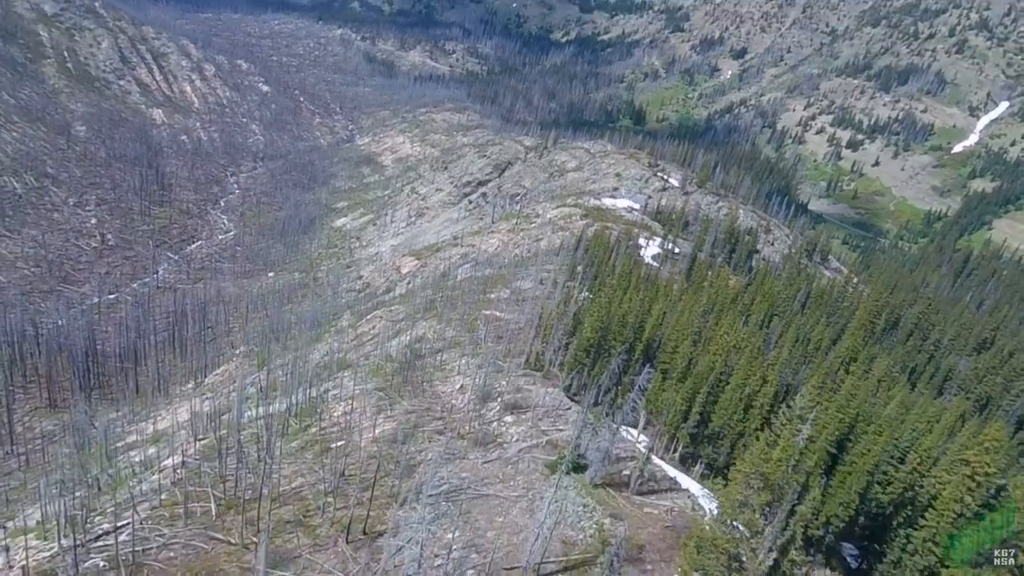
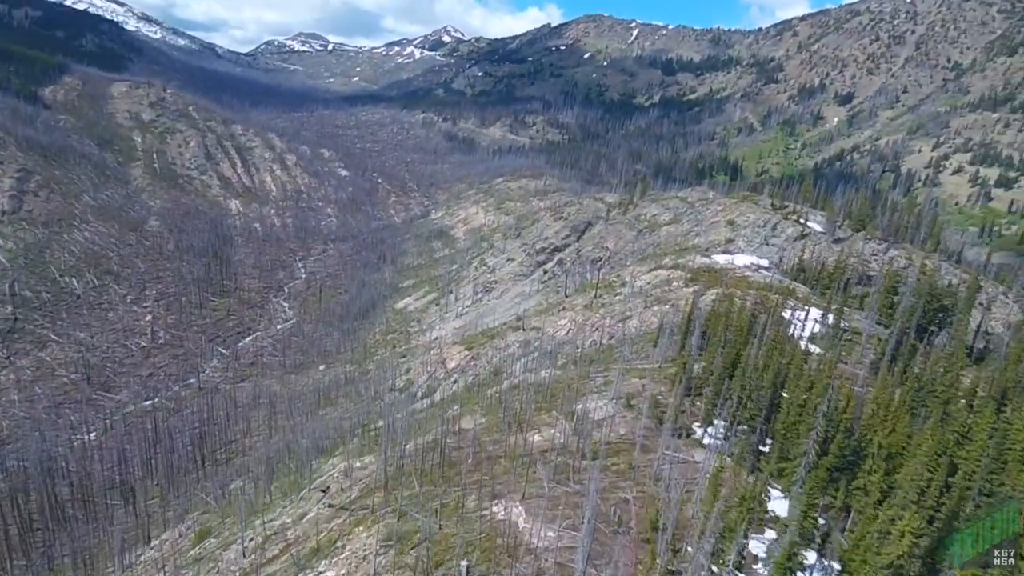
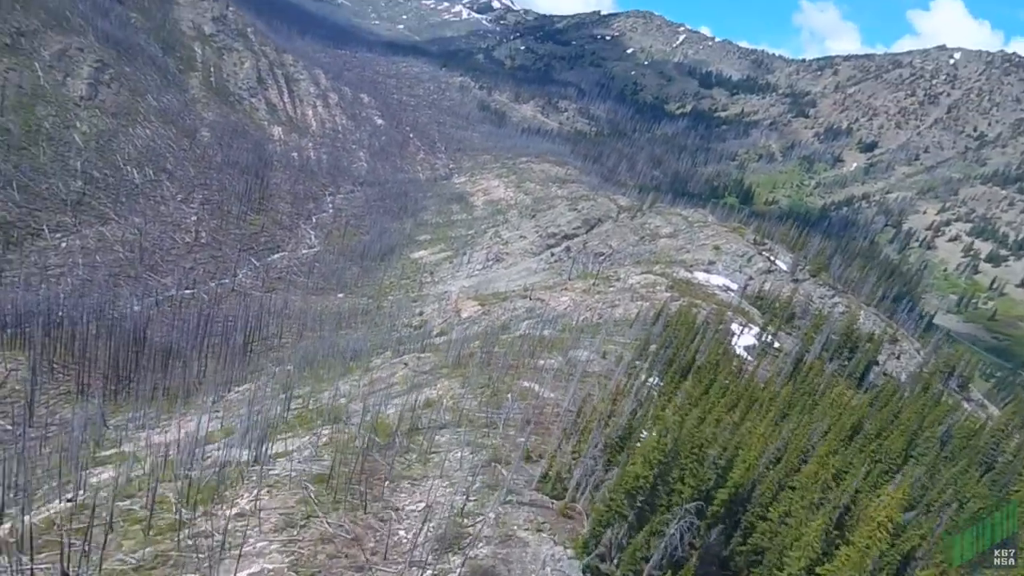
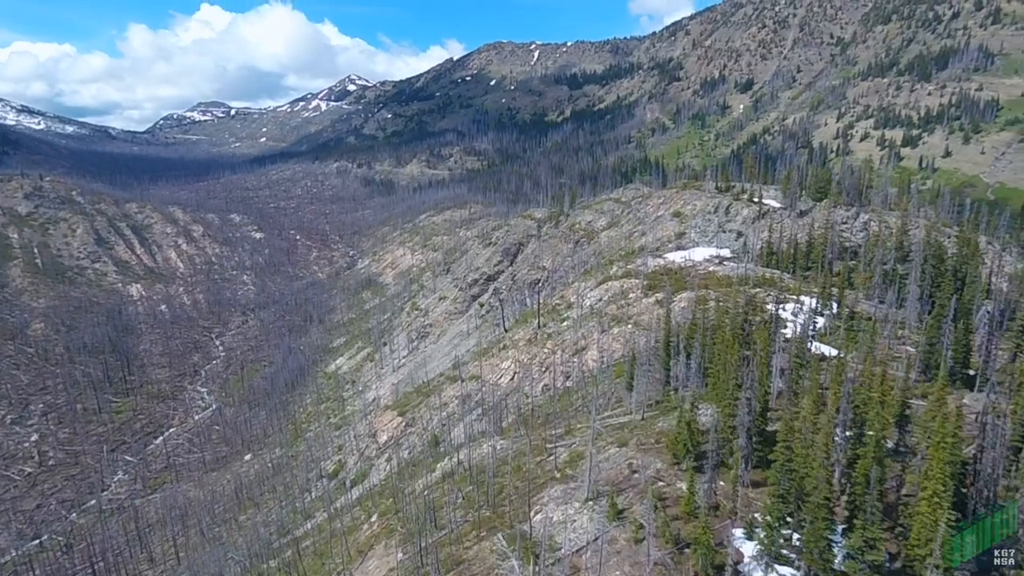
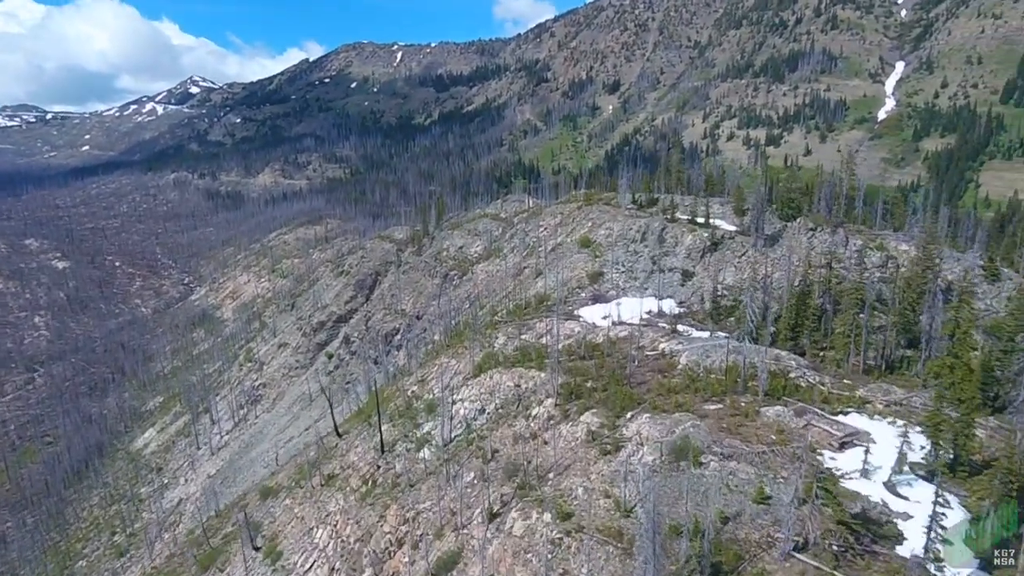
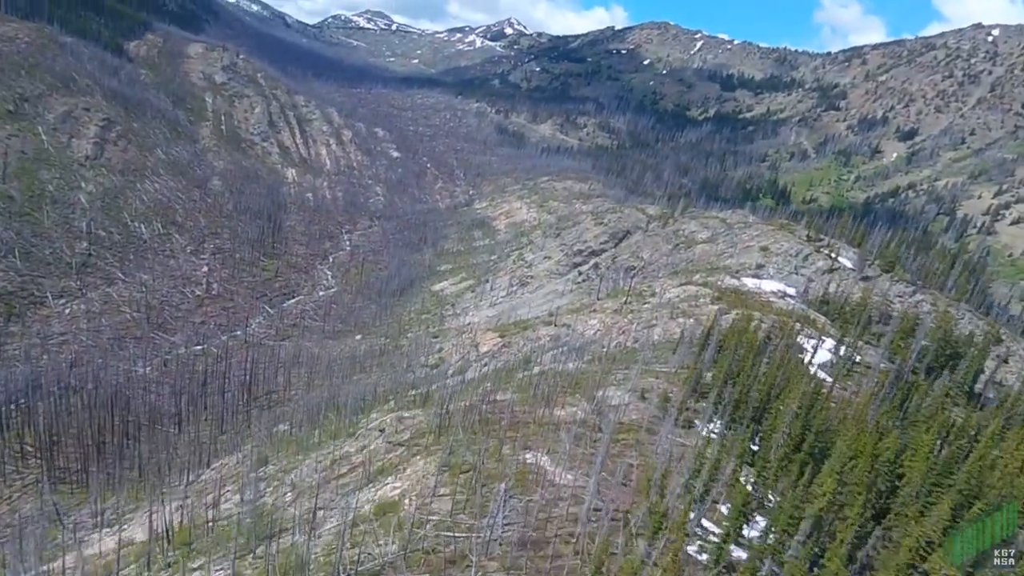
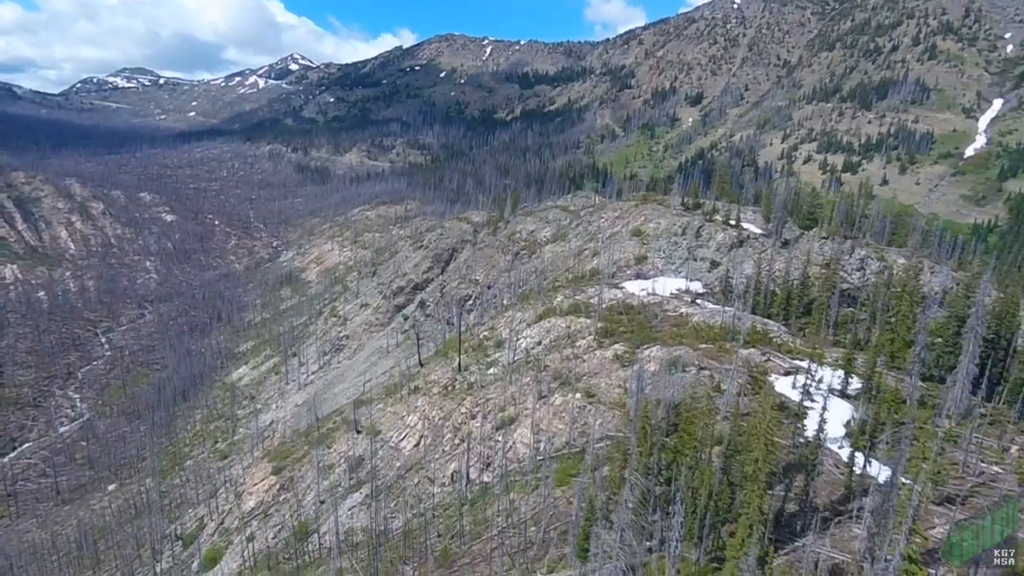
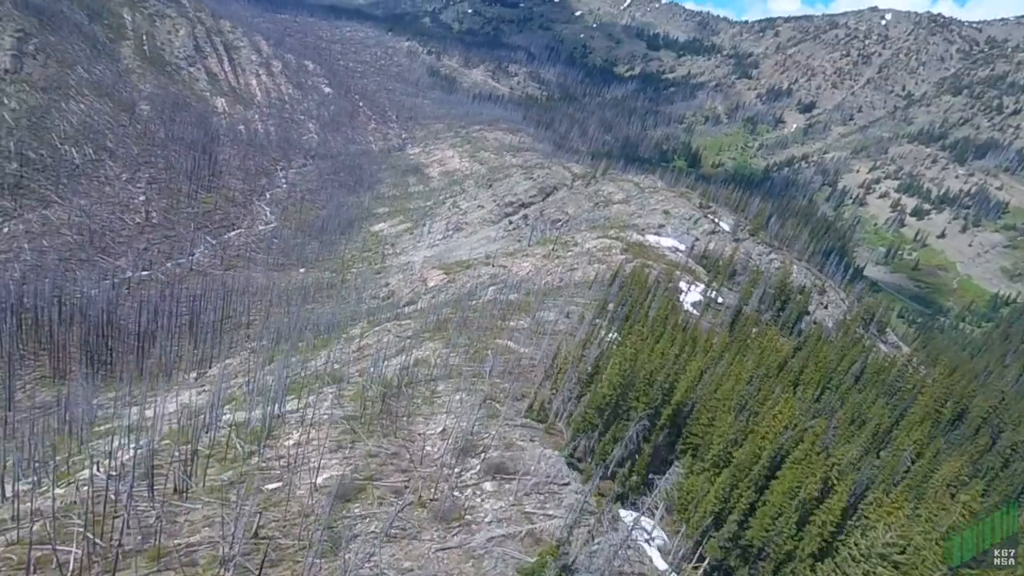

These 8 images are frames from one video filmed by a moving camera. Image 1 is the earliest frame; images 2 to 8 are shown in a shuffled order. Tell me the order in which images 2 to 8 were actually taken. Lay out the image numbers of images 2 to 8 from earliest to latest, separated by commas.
8, 3, 6, 2, 4, 7, 5
